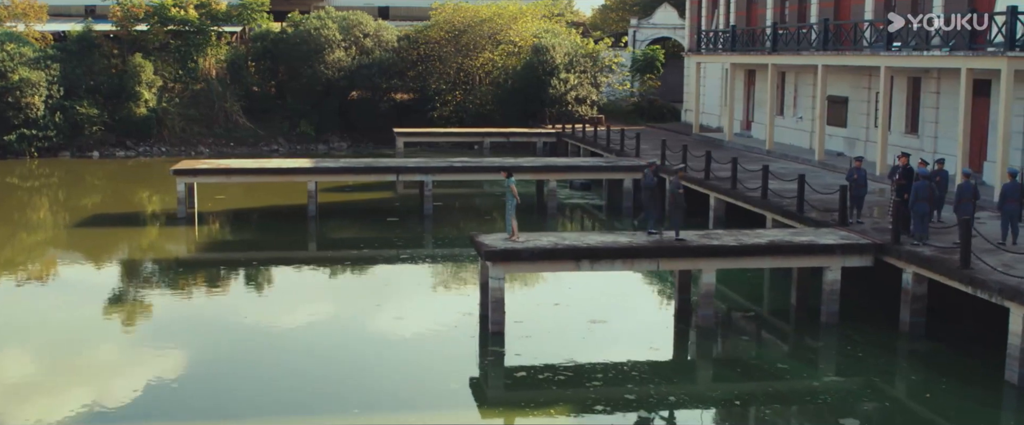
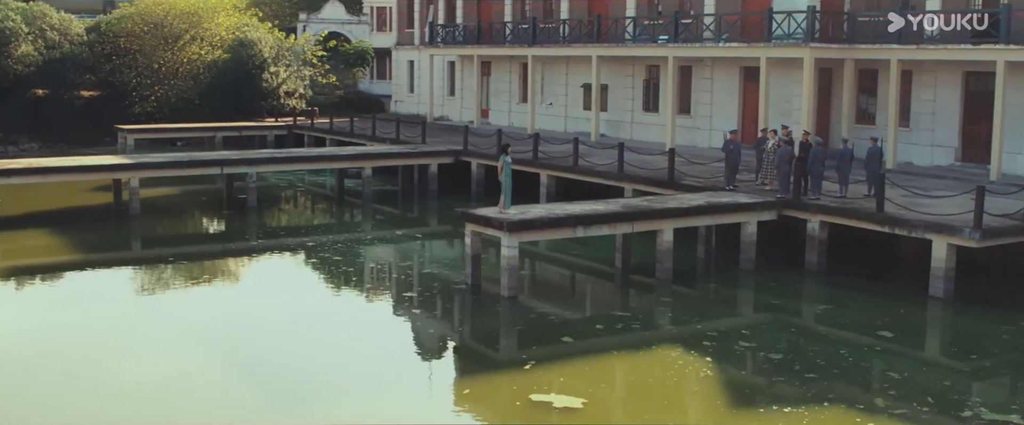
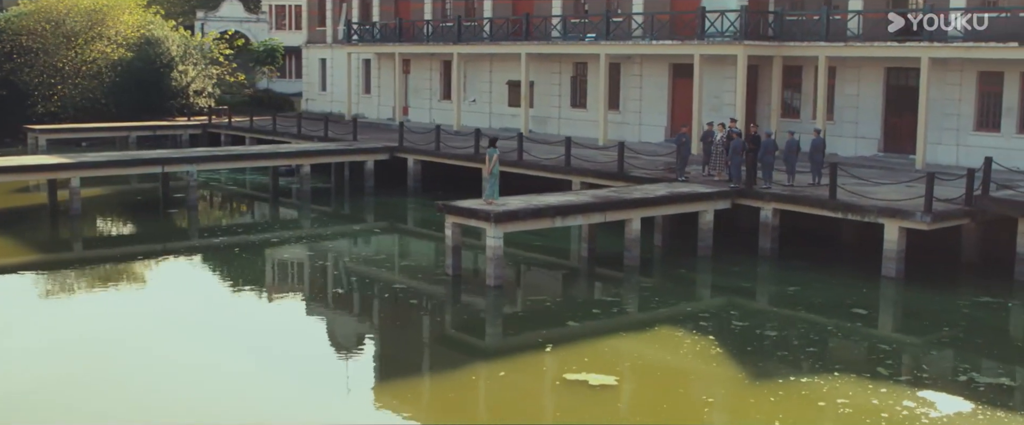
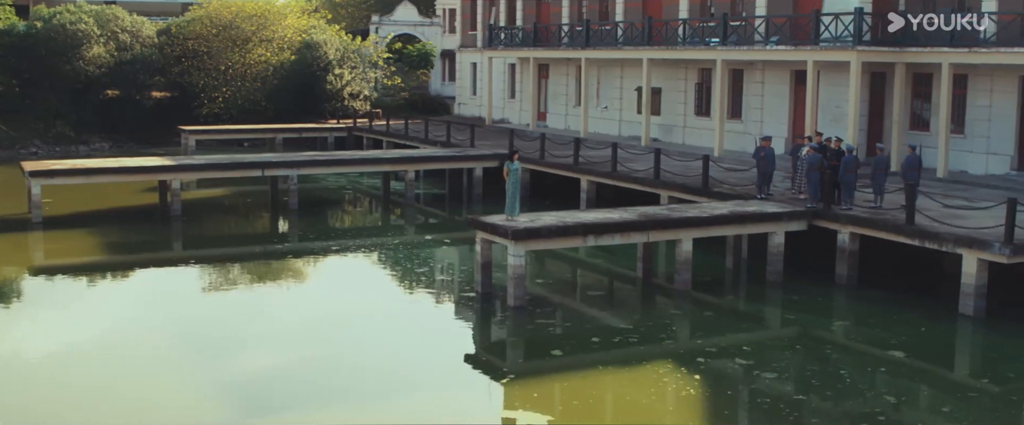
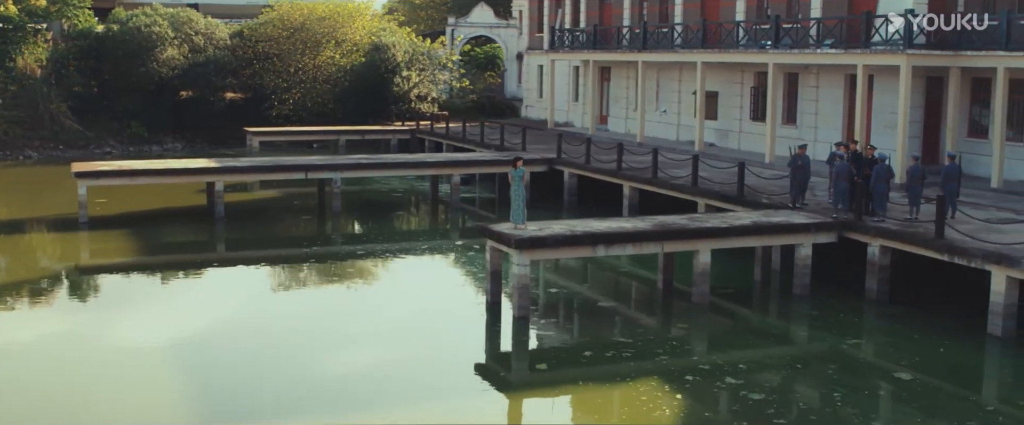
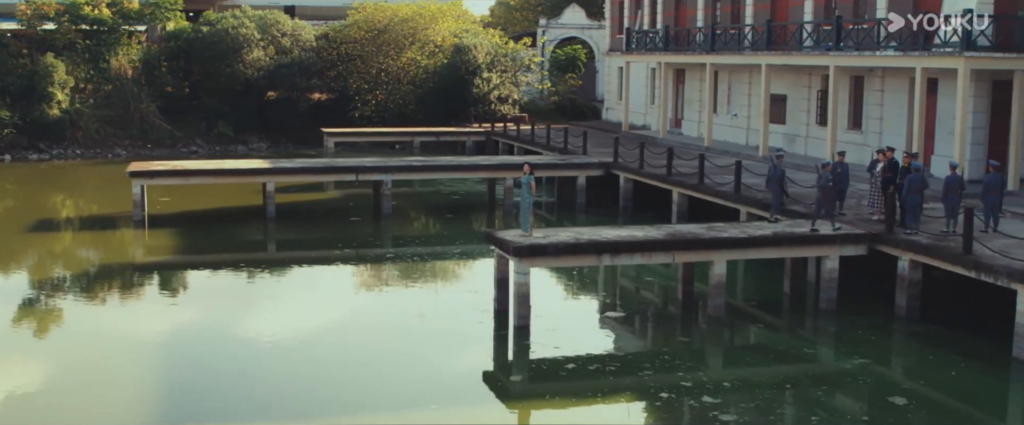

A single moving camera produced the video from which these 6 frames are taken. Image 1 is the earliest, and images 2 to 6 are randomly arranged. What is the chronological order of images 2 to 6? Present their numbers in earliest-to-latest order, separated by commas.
6, 5, 4, 2, 3
